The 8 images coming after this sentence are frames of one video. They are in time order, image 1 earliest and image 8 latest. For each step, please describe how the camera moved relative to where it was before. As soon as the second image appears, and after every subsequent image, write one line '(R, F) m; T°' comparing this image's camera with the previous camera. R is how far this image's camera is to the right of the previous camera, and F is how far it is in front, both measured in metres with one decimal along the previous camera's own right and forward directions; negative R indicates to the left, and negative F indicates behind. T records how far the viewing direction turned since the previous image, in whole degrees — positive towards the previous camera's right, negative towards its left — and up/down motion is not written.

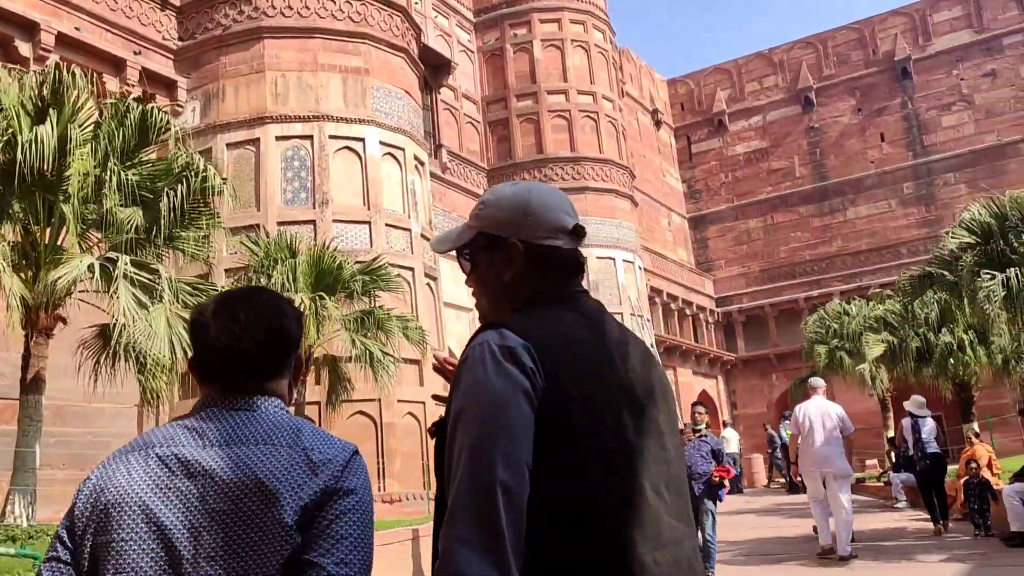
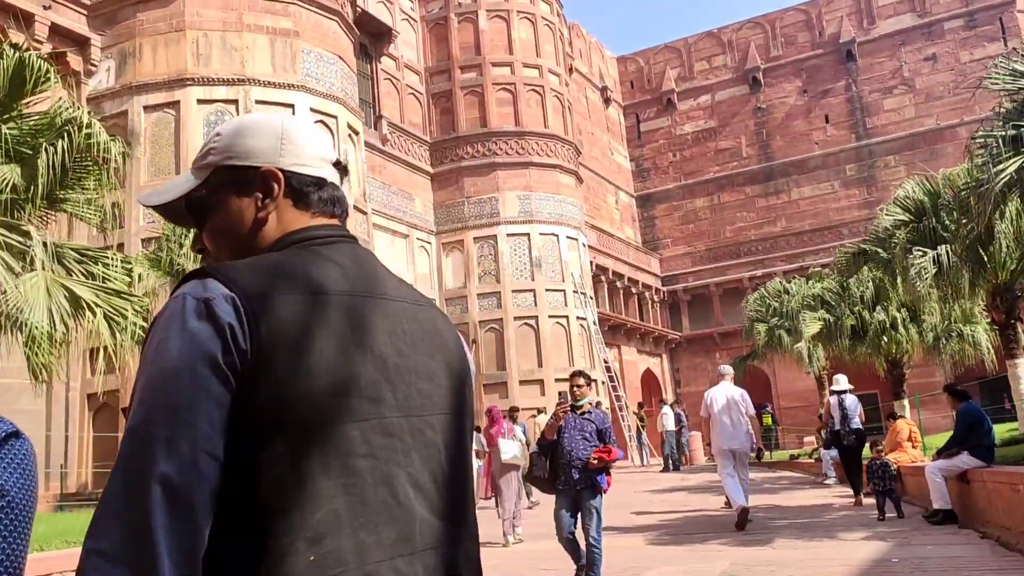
(+0.3, +0.3) m; +3°
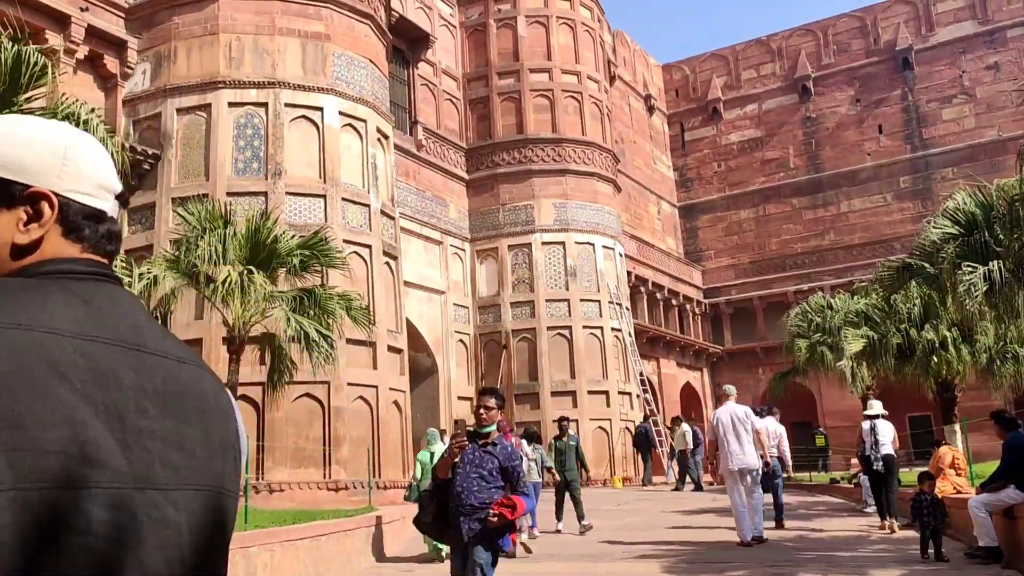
(+0.3, +0.4) m; -3°
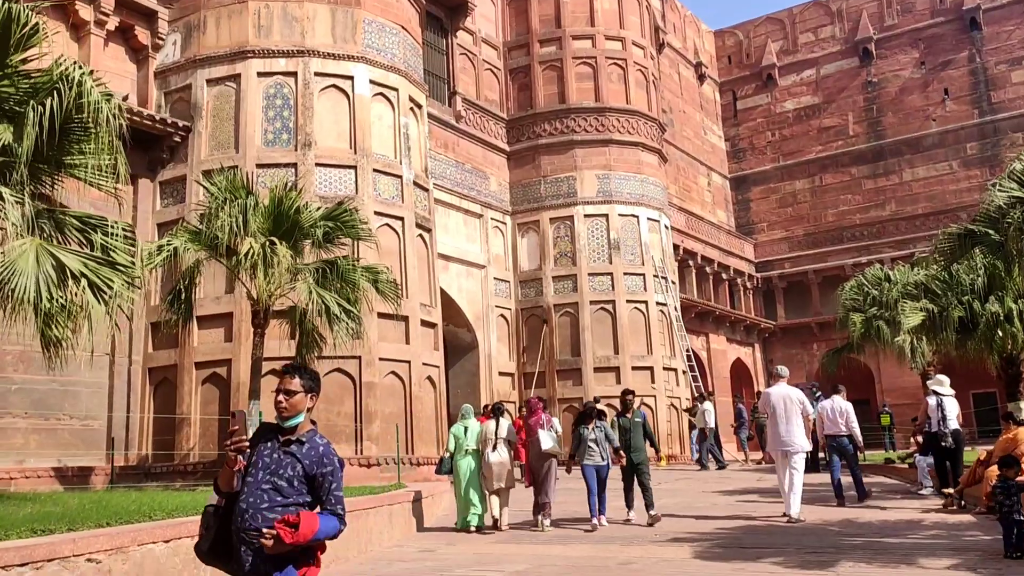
(+0.3, +0.4) m; -3°
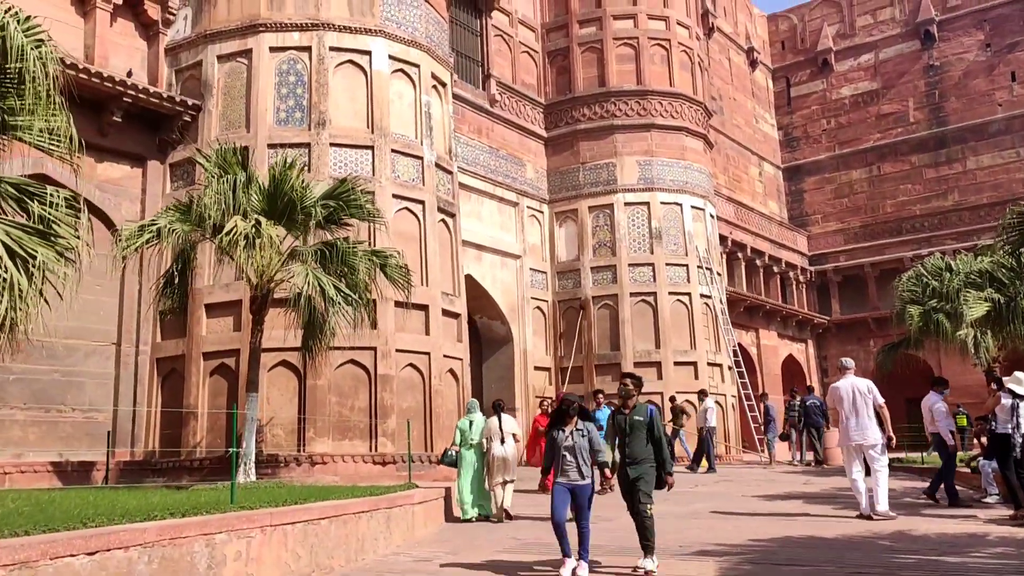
(+0.4, +0.9) m; -3°
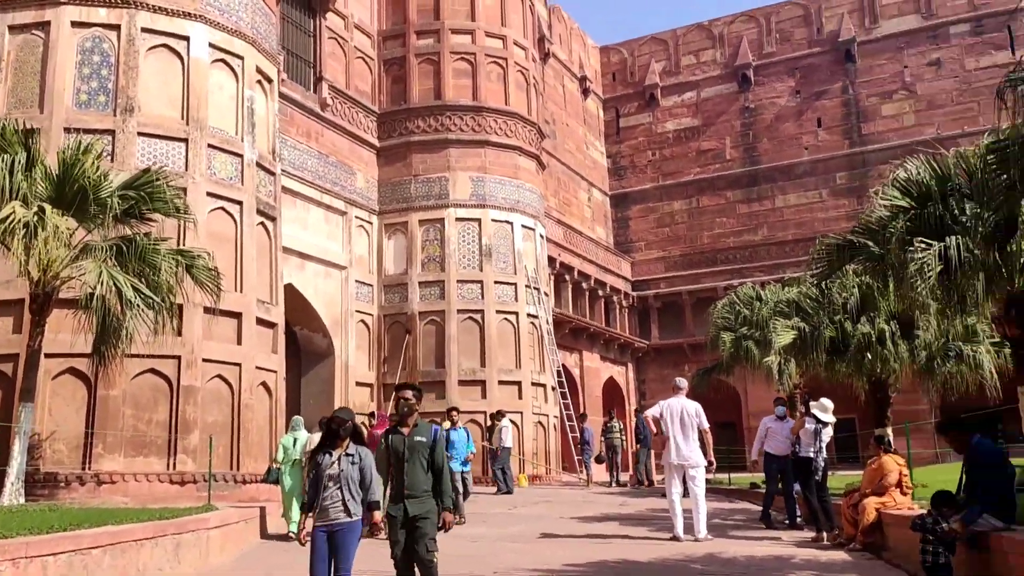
(+0.1, +0.4) m; +11°
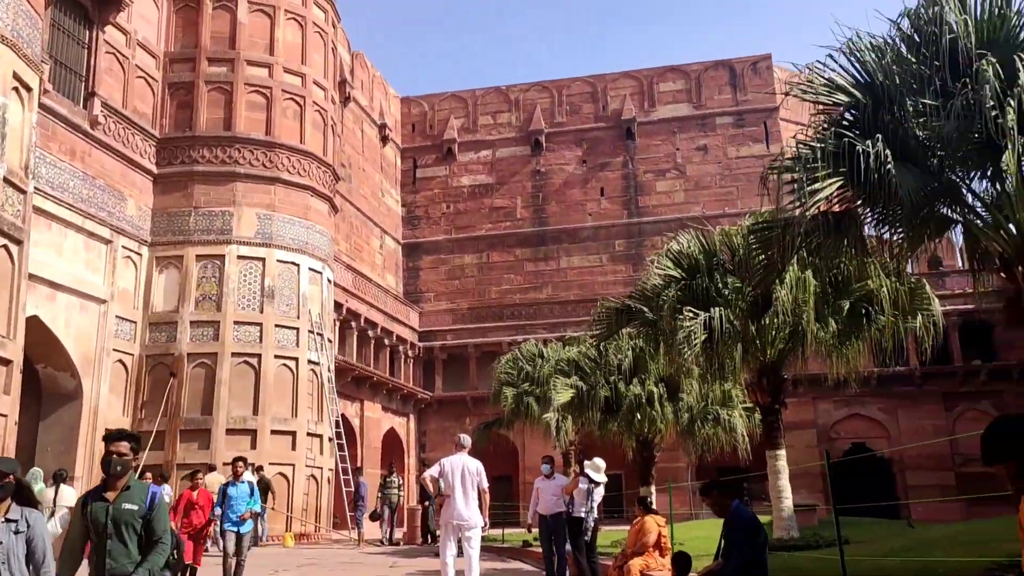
(+0.1, +0.3) m; +14°
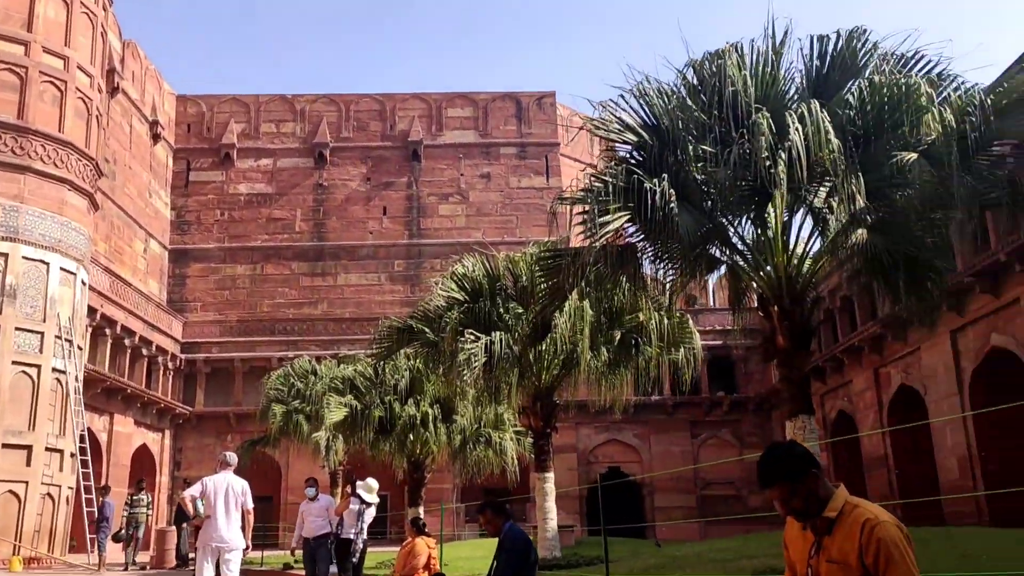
(-0.1, +0.1) m; +15°
